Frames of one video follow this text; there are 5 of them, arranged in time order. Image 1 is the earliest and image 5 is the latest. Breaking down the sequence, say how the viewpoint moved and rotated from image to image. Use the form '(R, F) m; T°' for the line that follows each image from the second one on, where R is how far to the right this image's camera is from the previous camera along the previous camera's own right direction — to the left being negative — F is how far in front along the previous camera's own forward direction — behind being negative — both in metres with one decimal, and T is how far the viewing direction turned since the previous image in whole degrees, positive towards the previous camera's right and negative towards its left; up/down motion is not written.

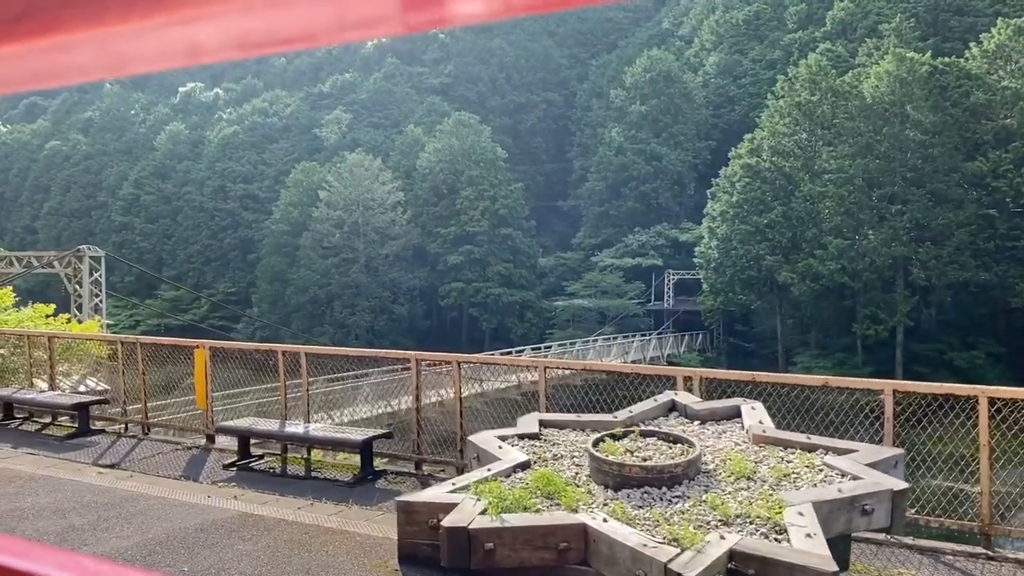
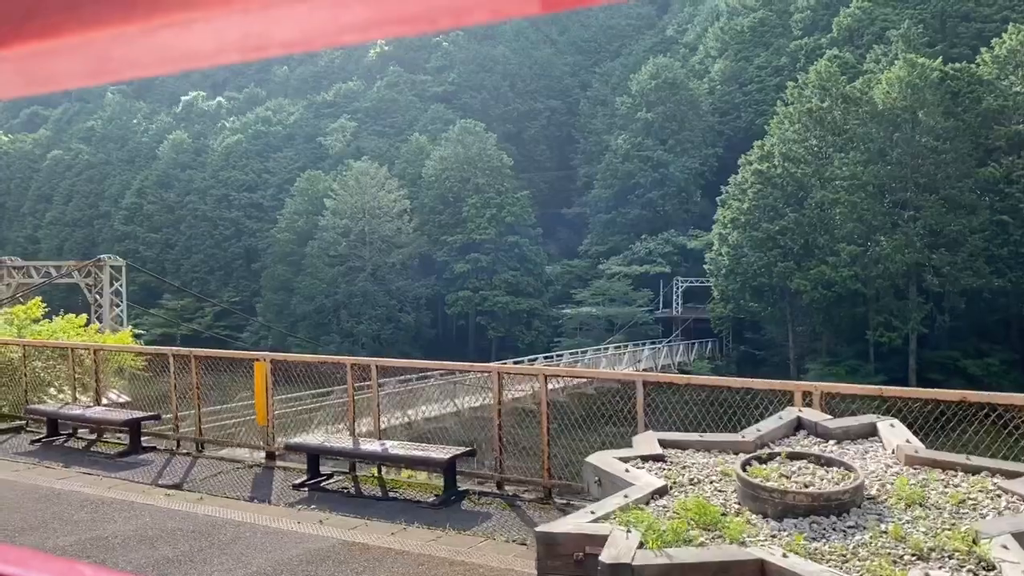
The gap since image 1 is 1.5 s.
(-0.4, +0.2) m; 0°
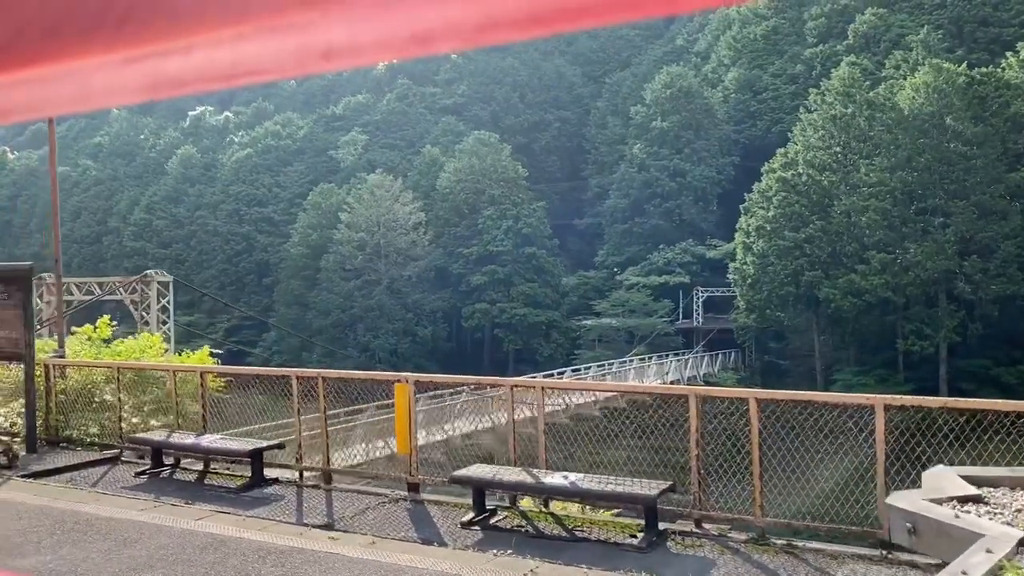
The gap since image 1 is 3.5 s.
(-0.8, +0.4) m; 0°
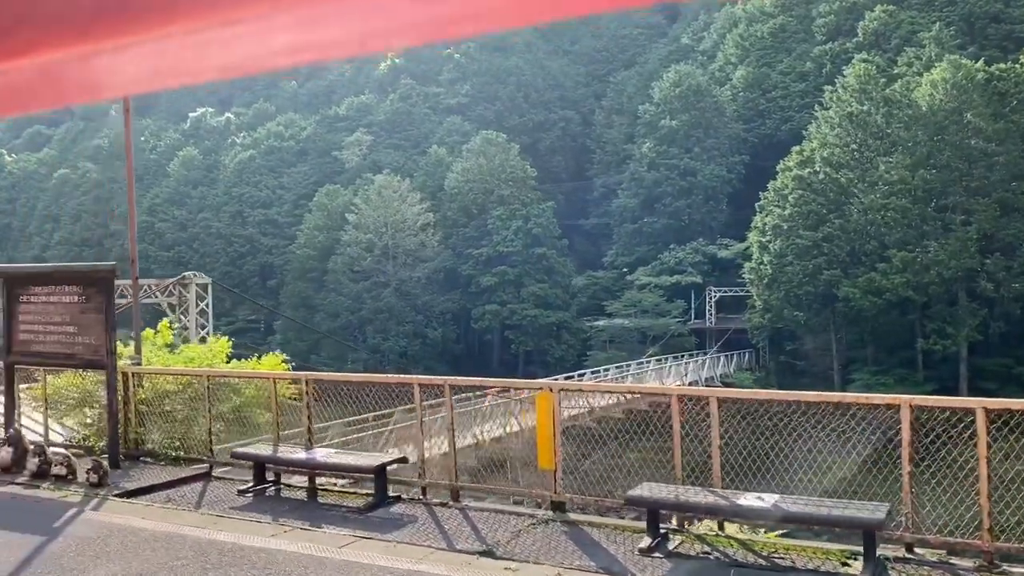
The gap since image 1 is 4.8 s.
(-0.7, +0.4) m; 0°
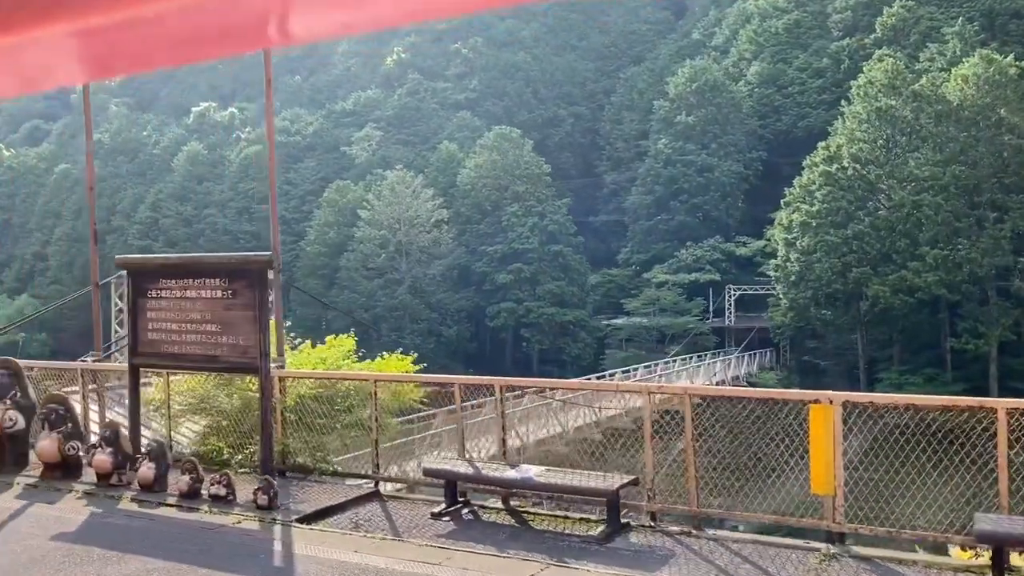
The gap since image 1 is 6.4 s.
(-1.1, +0.6) m; +1°
